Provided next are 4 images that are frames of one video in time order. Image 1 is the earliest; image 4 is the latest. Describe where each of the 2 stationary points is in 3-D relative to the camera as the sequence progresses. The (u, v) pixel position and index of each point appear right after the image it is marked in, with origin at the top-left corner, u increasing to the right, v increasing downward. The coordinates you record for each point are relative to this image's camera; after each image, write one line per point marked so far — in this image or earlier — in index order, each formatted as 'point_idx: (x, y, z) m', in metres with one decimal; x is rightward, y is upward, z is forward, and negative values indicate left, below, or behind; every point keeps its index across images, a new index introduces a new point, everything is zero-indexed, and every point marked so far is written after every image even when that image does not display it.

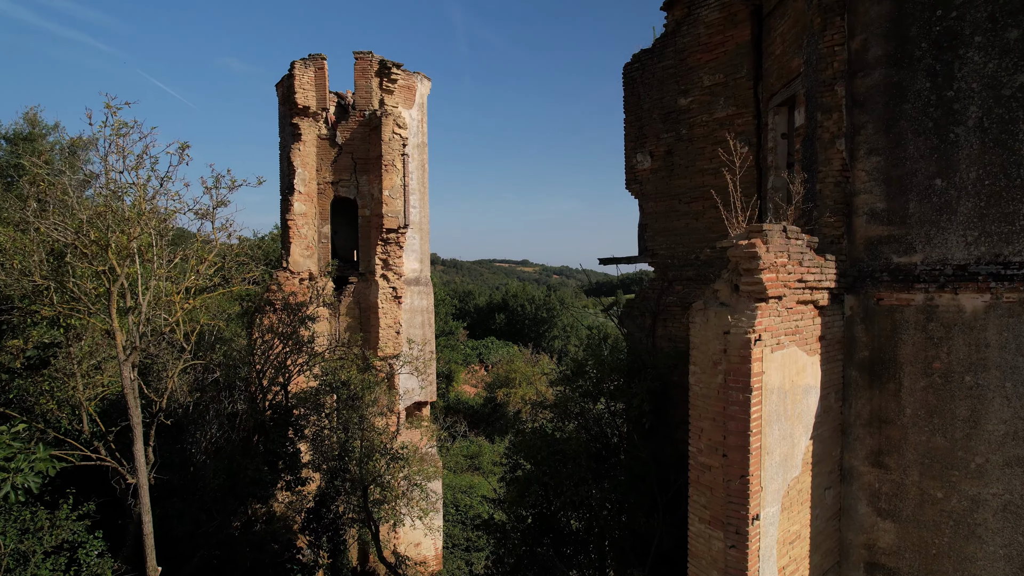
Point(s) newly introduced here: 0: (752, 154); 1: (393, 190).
0: (+4.4, +2.5, +5.9) m
1: (-4.0, +3.3, +10.8) m
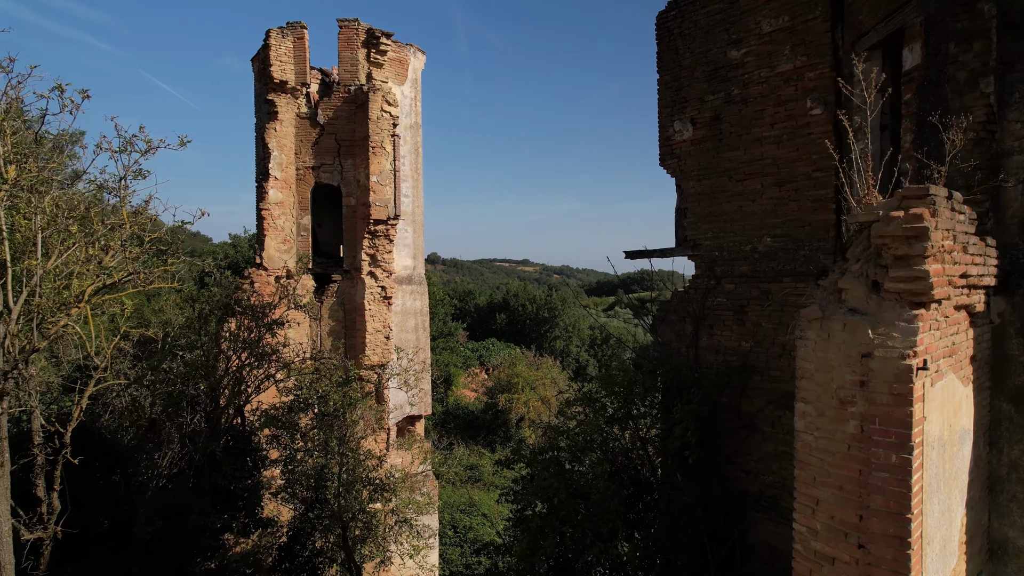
0: (+4.6, +2.5, +4.6) m
1: (-3.9, +3.3, +9.5) m
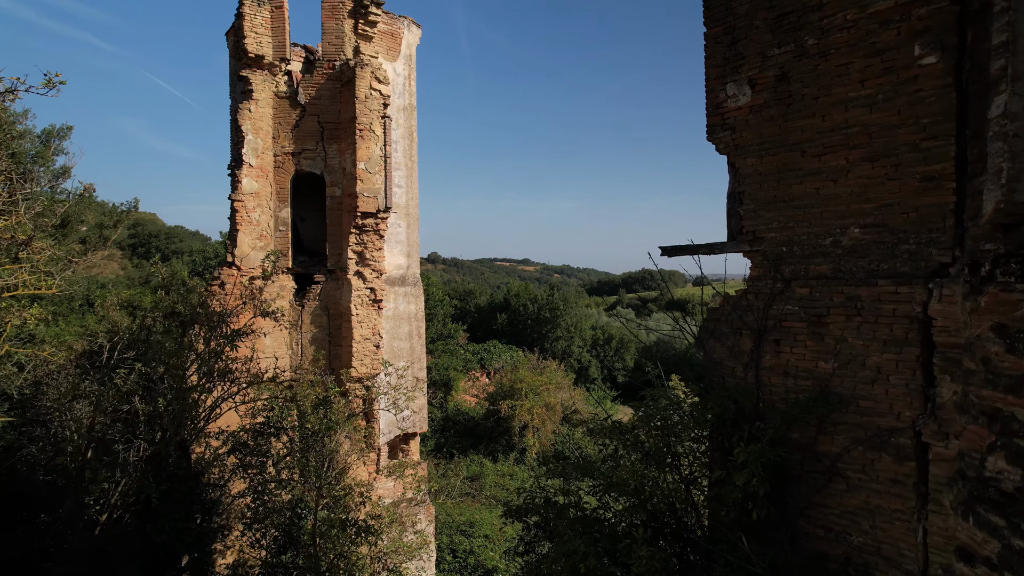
0: (+4.7, +2.4, +3.4) m
1: (-3.7, +3.3, +8.4) m
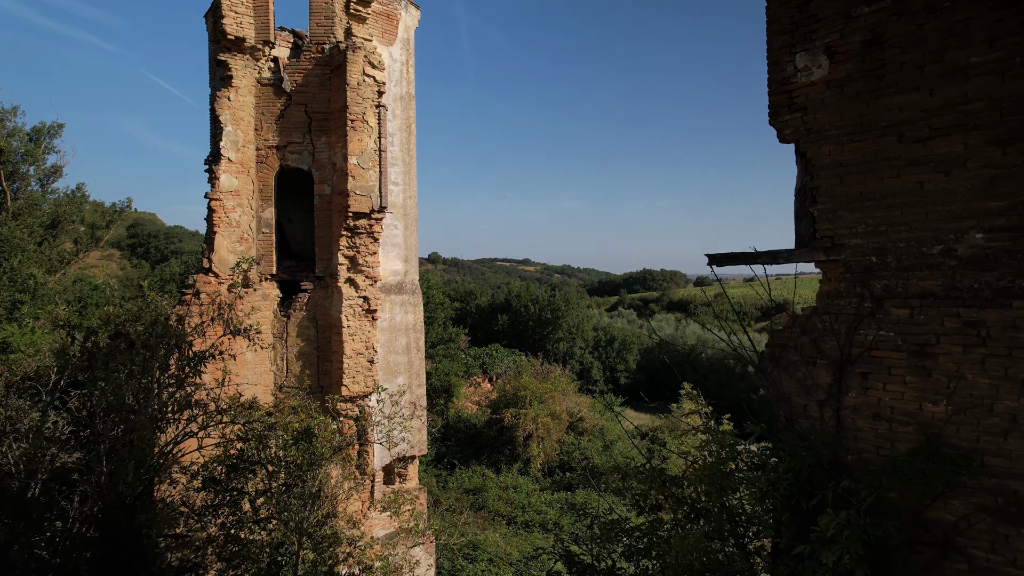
0: (+4.9, +2.2, +2.6) m
1: (-3.5, +3.1, +7.5) m
